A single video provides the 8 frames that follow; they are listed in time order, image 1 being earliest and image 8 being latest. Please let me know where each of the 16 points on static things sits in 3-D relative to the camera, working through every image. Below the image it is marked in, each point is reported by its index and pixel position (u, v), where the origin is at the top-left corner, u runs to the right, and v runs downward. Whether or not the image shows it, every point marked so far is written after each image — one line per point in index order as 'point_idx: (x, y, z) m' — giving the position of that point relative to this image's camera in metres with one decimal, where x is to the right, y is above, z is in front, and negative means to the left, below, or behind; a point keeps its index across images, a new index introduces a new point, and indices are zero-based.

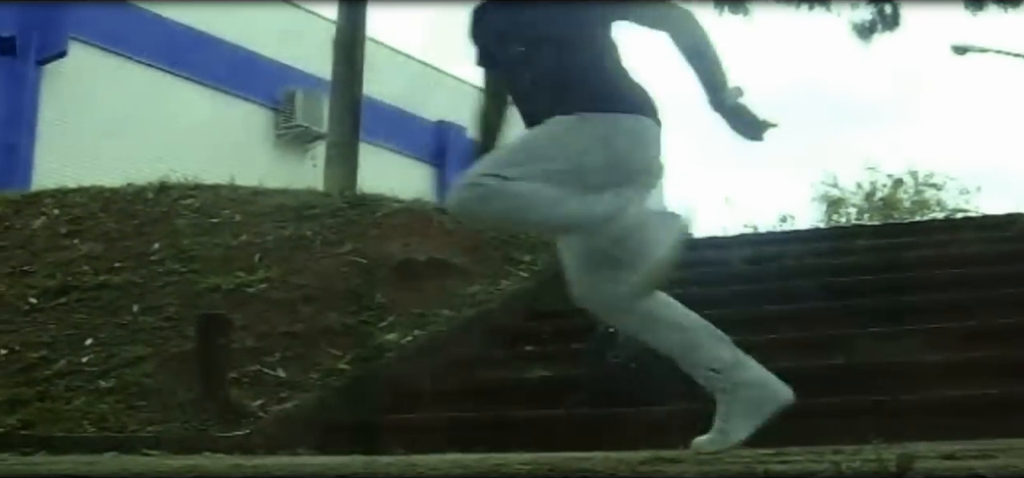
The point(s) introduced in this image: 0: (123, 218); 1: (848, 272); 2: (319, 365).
0: (-2.4, +0.1, +7.9) m
1: (+1.8, -0.2, +6.9) m
2: (-1.0, -0.6, +6.3) m
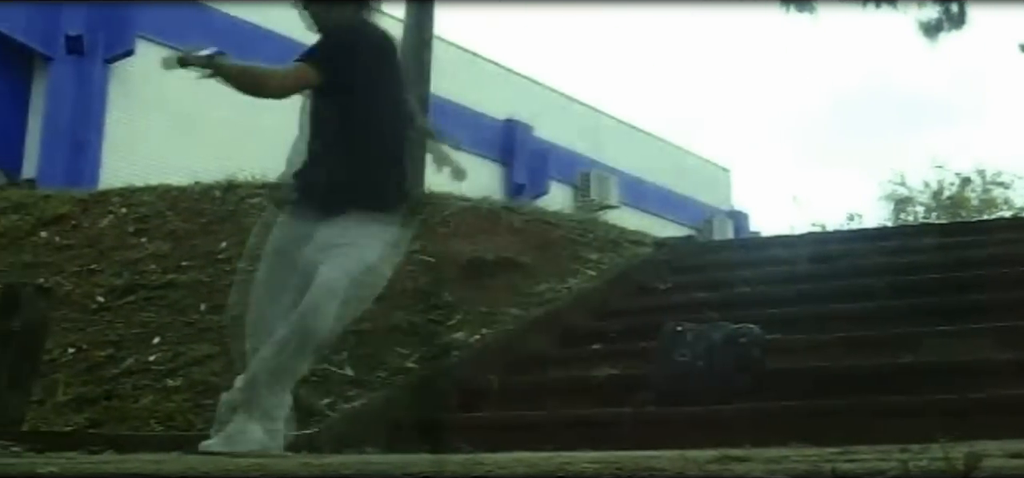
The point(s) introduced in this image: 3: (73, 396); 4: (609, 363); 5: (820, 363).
0: (-2.0, +0.1, +8.0) m
1: (+2.2, -0.2, +6.9) m
2: (-0.6, -0.6, +6.4) m
3: (-2.2, -0.8, +6.3) m
4: (+0.5, -0.6, +6.5) m
5: (+1.5, -0.6, +6.2) m
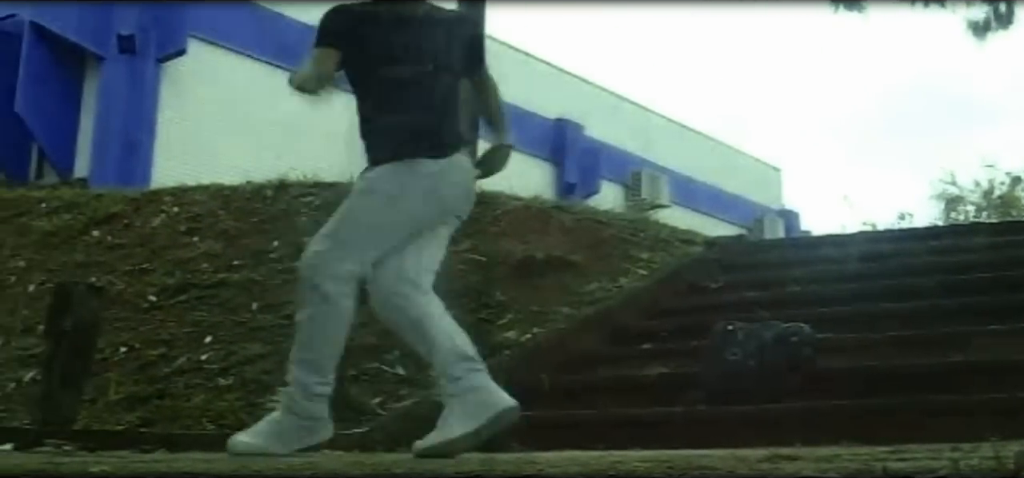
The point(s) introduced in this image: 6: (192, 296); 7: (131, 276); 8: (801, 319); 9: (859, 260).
0: (-1.7, +0.1, +8.0) m
1: (+2.4, -0.2, +6.9) m
2: (-0.4, -0.6, +6.4) m
3: (-1.9, -0.8, +6.3) m
4: (+0.8, -0.6, +6.5) m
5: (+1.8, -0.6, +6.2) m
6: (-1.8, -0.3, +7.1) m
7: (-2.2, -0.2, +7.4) m
8: (+1.5, -0.4, +6.6) m
9: (+1.9, -0.1, +7.3) m
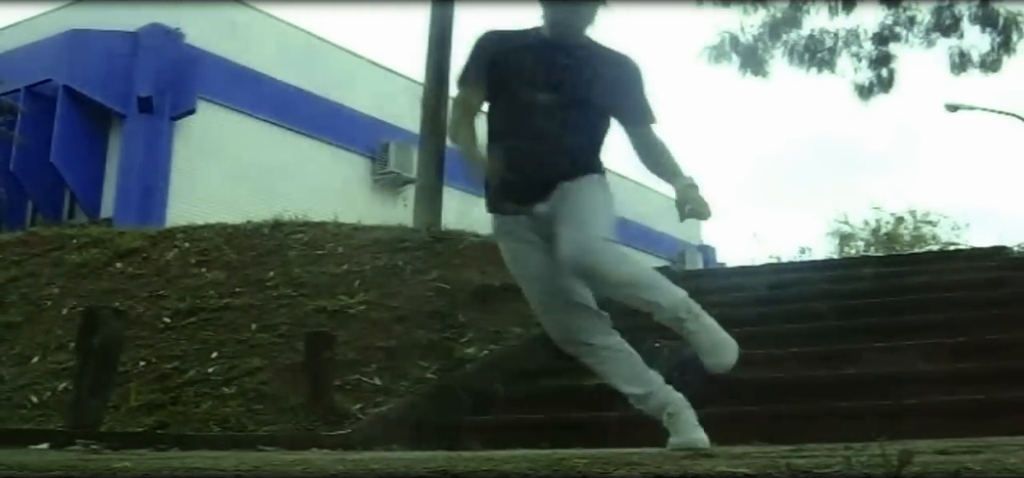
0: (-2.0, -0.1, +9.1) m
1: (+2.2, -0.4, +8.0) m
2: (-0.6, -0.8, +7.5) m
3: (-2.2, -1.0, +7.4) m
4: (+0.5, -0.8, +7.7) m
5: (+1.5, -0.8, +7.3) m
6: (-2.0, -0.5, +8.2) m
7: (-2.5, -0.4, +8.5) m
8: (+1.2, -0.6, +7.7) m
9: (+1.7, -0.3, +8.4) m
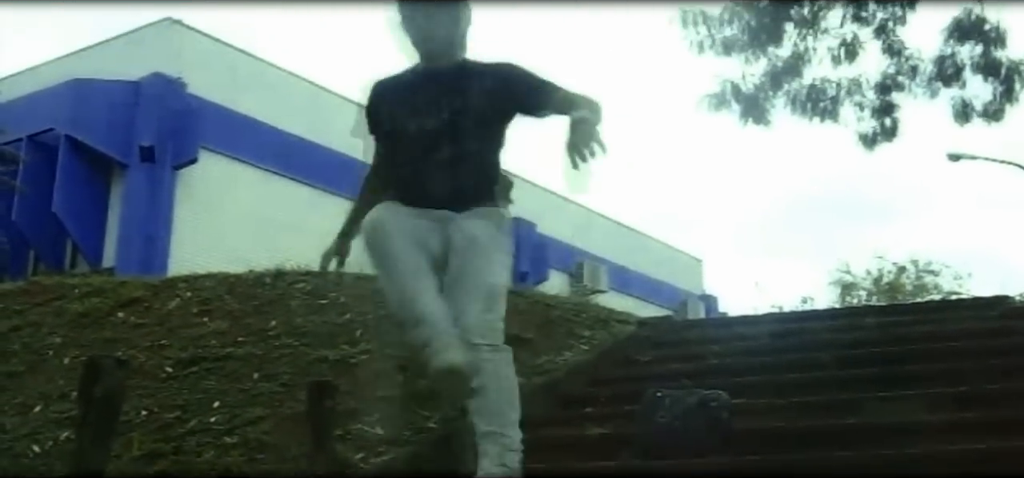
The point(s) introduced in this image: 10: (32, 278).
0: (-2.0, -0.3, +9.1) m
1: (+2.2, -0.6, +8.0) m
2: (-0.6, -1.1, +7.5) m
3: (-2.1, -1.2, +7.4) m
4: (+0.5, -1.1, +7.7) m
5: (+1.5, -1.1, +7.3) m
6: (-2.0, -0.8, +8.2) m
7: (-2.5, -0.7, +8.5) m
8: (+1.3, -0.9, +7.7) m
9: (+1.7, -0.6, +8.4) m
10: (-3.9, -0.2, +10.4) m
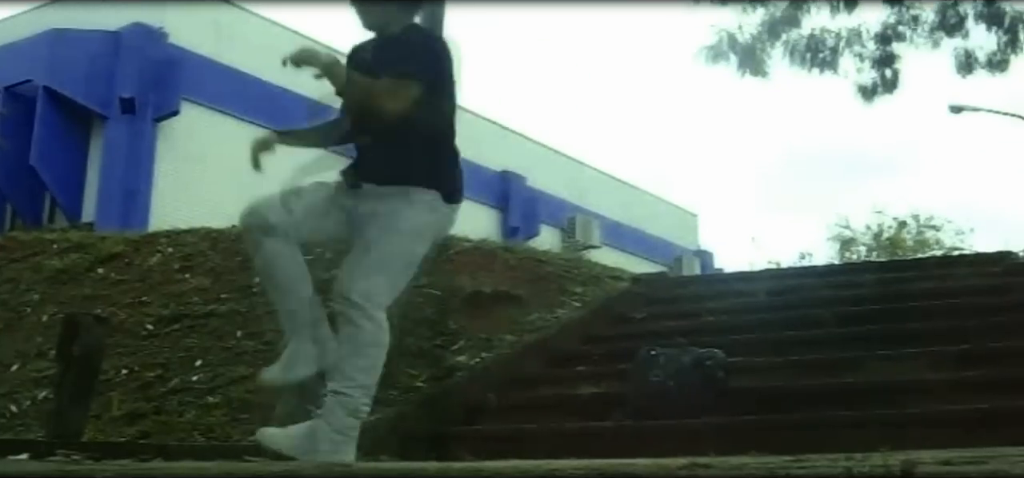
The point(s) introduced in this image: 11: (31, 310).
0: (-2.0, -0.1, +8.9) m
1: (+2.2, -0.4, +7.8) m
2: (-0.7, -0.8, +7.3) m
3: (-2.2, -1.0, +7.2) m
4: (+0.5, -0.8, +7.5) m
5: (+1.5, -0.8, +7.1) m
6: (-2.1, -0.5, +8.0) m
7: (-2.5, -0.4, +8.3) m
8: (+1.2, -0.6, +7.5) m
9: (+1.7, -0.3, +8.3) m
10: (-4.0, +0.1, +10.2) m
11: (-3.2, -0.5, +8.5) m
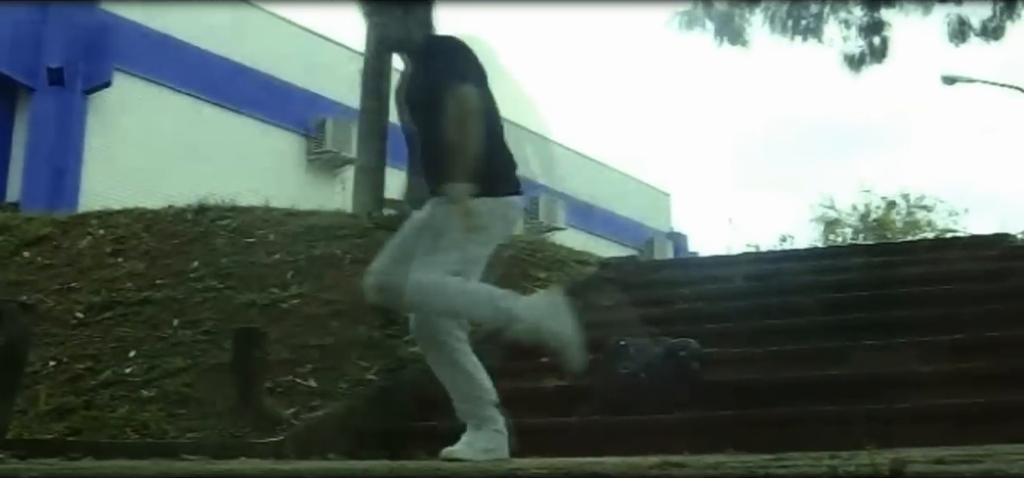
0: (-2.2, 0.0, +8.4) m
1: (+1.9, -0.3, +7.3) m
2: (-0.9, -0.7, +6.8) m
3: (-2.4, -0.9, +6.7) m
4: (+0.3, -0.7, +6.9) m
5: (+1.3, -0.7, +6.6) m
6: (-2.3, -0.4, +7.5) m
7: (-2.7, -0.3, +7.8) m
8: (+1.0, -0.5, +7.0) m
9: (+1.4, -0.2, +7.7) m
10: (-4.2, +0.1, +9.6) m
11: (-3.4, -0.4, +8.0) m
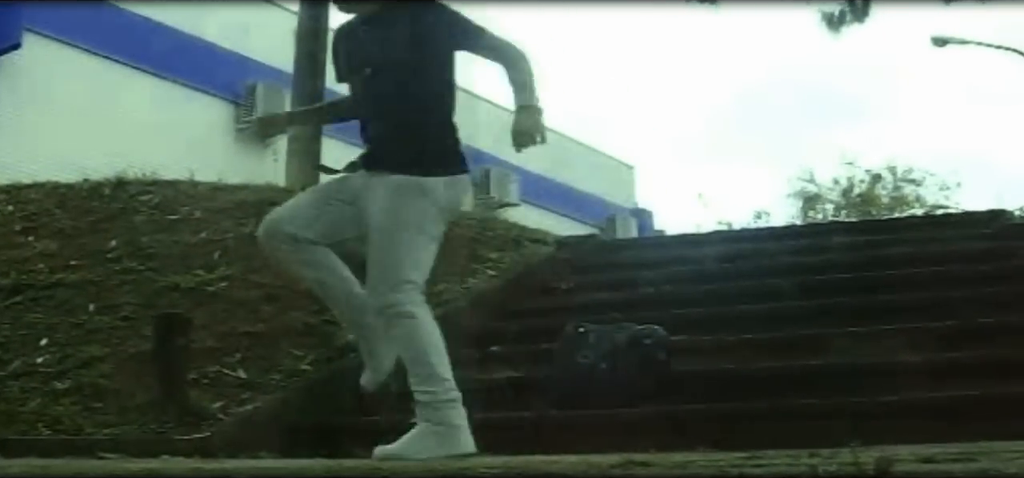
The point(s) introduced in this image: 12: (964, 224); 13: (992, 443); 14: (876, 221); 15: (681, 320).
0: (-2.5, +0.1, +7.8) m
1: (+1.7, -0.2, +6.7) m
2: (-1.1, -0.6, +6.2) m
3: (-2.7, -0.8, +6.1) m
4: (0.0, -0.6, +6.4) m
5: (+1.0, -0.6, +6.0) m
6: (-2.6, -0.3, +6.9) m
7: (-3.0, -0.2, +7.2) m
8: (+0.7, -0.4, +6.4) m
9: (+1.2, -0.1, +7.1) m
10: (-4.5, +0.3, +9.1) m
11: (-3.7, -0.3, +7.4) m
12: (+2.6, +0.1, +7.2) m
13: (+1.9, -0.8, +5.1) m
14: (+2.2, +0.1, +7.4) m
15: (+0.9, -0.4, +6.4) m
